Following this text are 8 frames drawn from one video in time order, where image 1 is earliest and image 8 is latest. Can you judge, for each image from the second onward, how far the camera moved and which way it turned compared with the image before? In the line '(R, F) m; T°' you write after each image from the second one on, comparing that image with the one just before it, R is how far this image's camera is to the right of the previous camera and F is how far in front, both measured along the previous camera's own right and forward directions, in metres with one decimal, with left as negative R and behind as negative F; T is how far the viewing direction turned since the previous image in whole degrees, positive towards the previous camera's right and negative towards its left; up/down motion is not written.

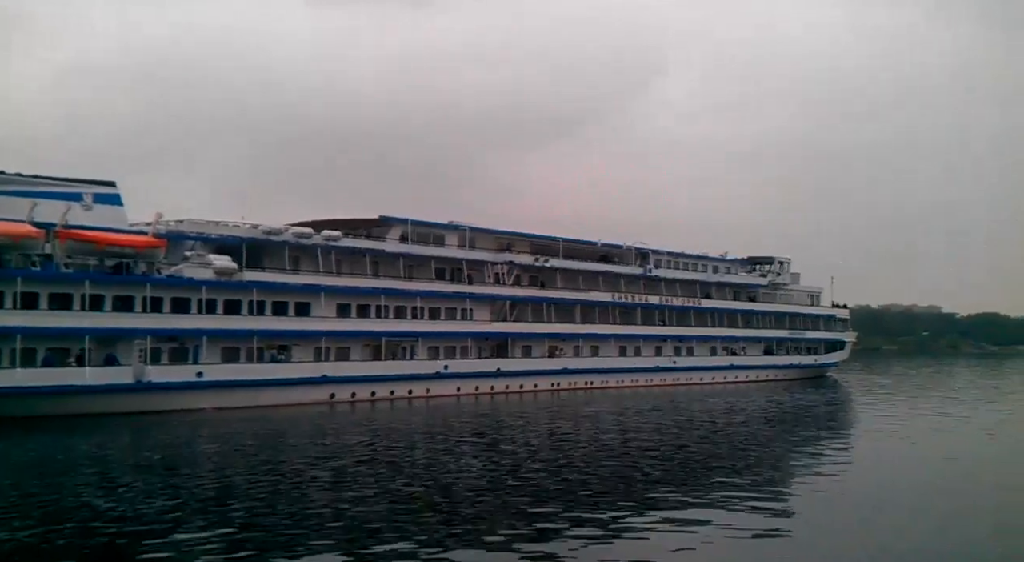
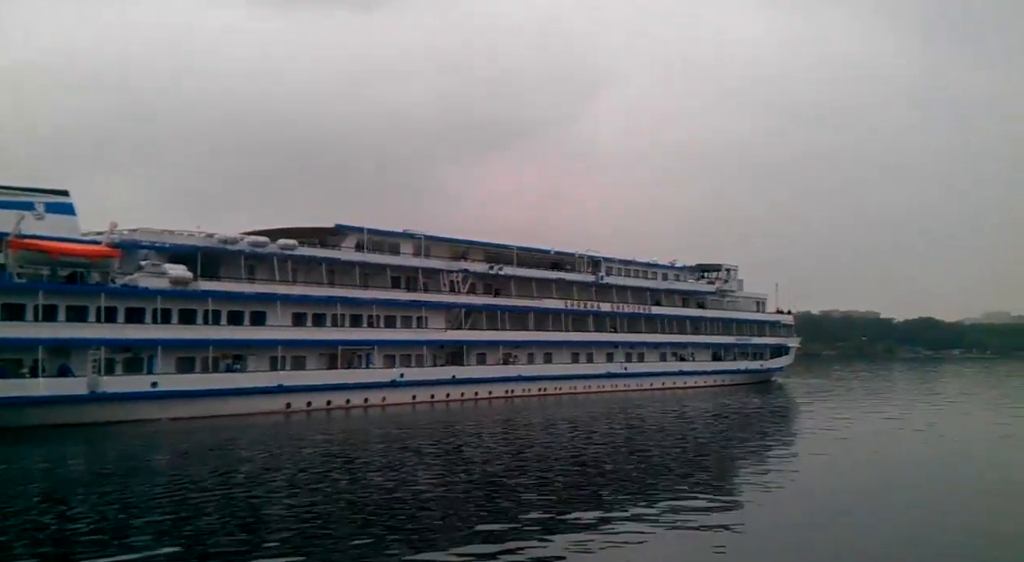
(-0.1, -0.3) m; +3°
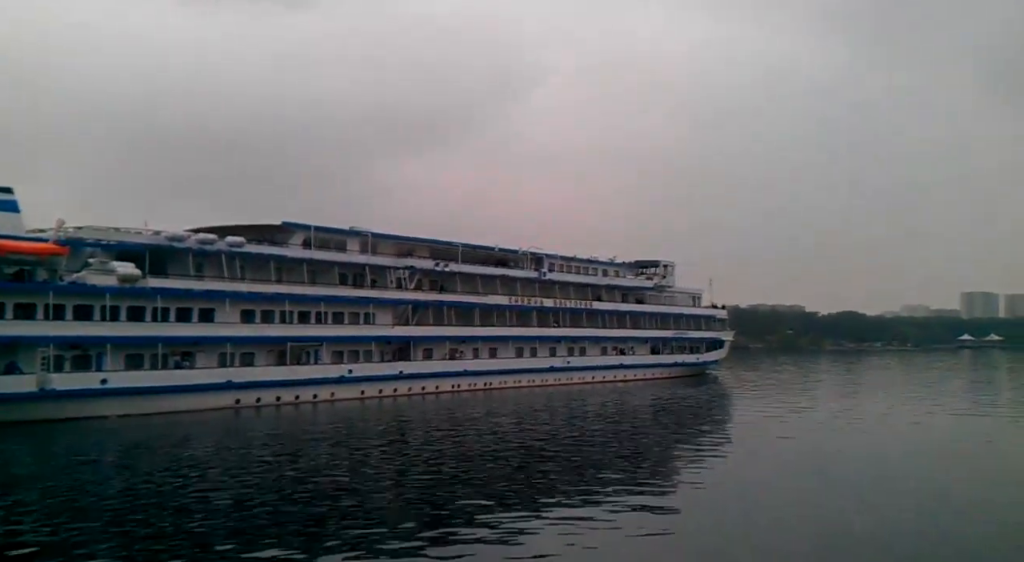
(-0.3, -0.5) m; +4°
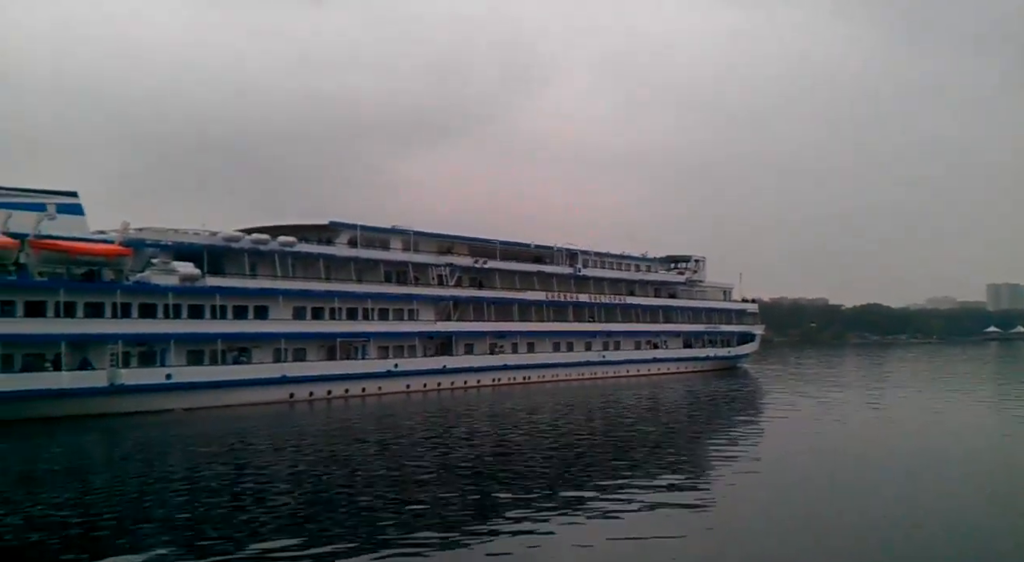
(-0.5, -0.6) m; -1°
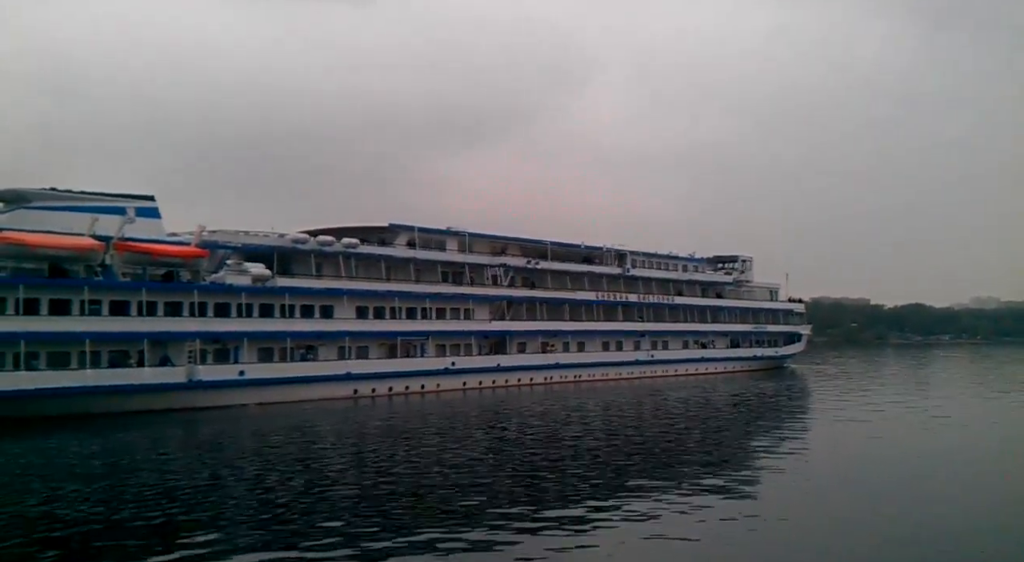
(-0.5, -0.6) m; -2°
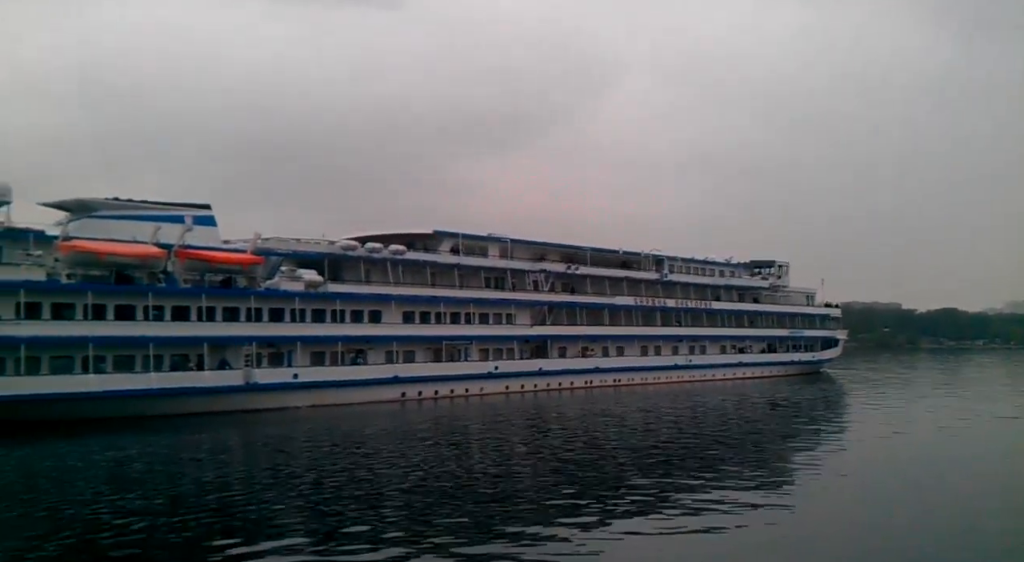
(-0.5, -0.4) m; -2°
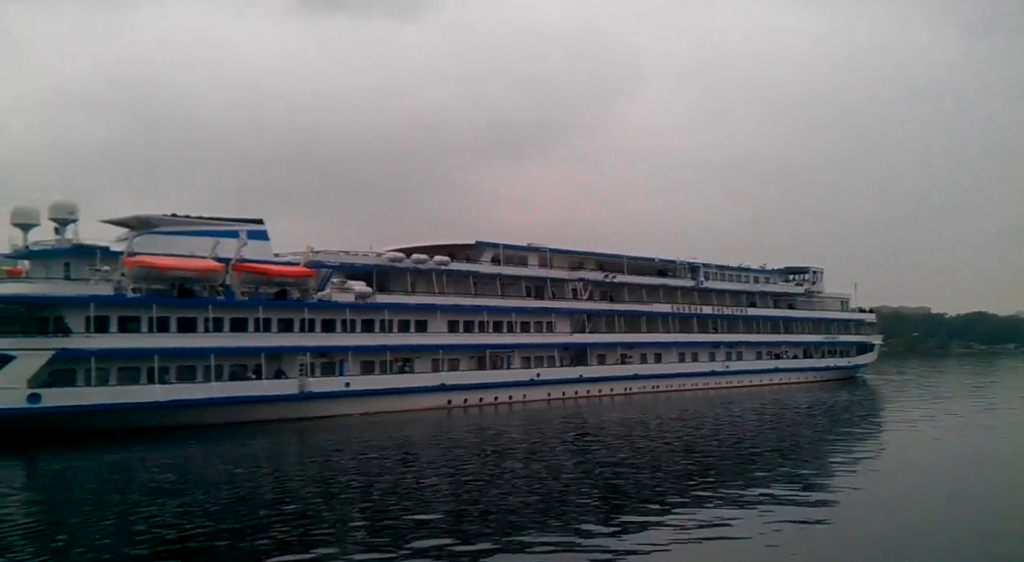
(-0.5, -0.5) m; -2°
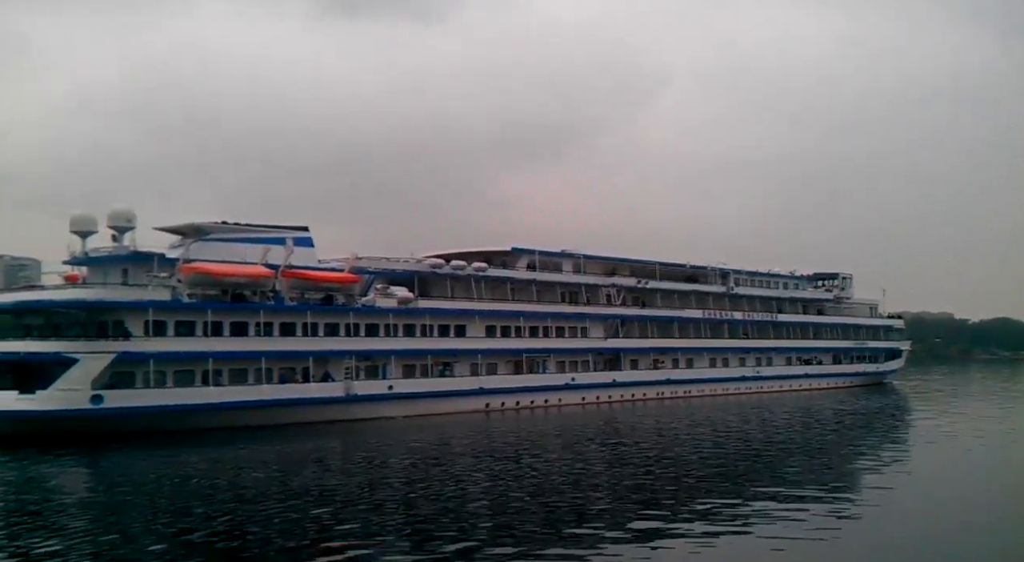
(-0.5, -0.5) m; -1°
